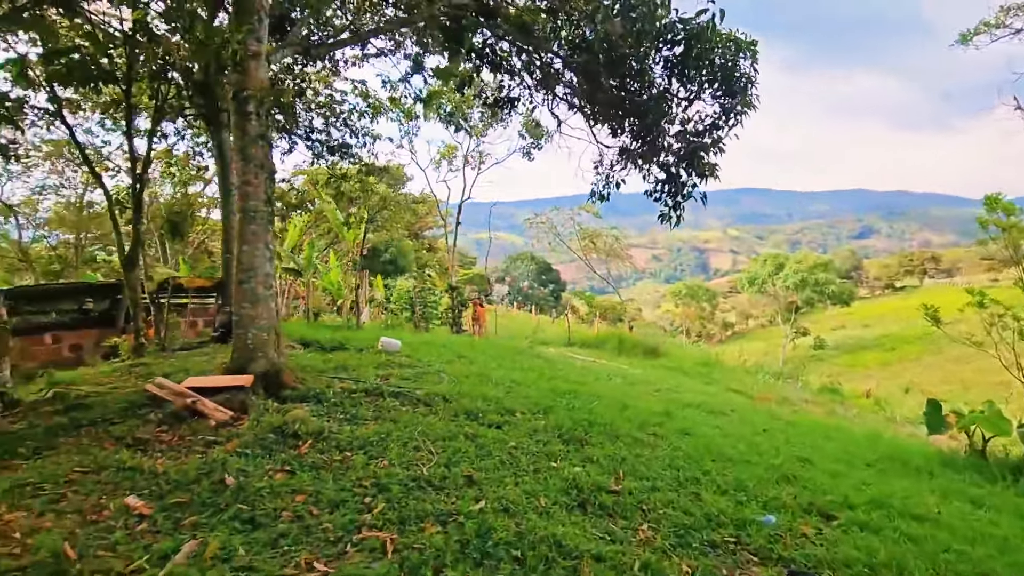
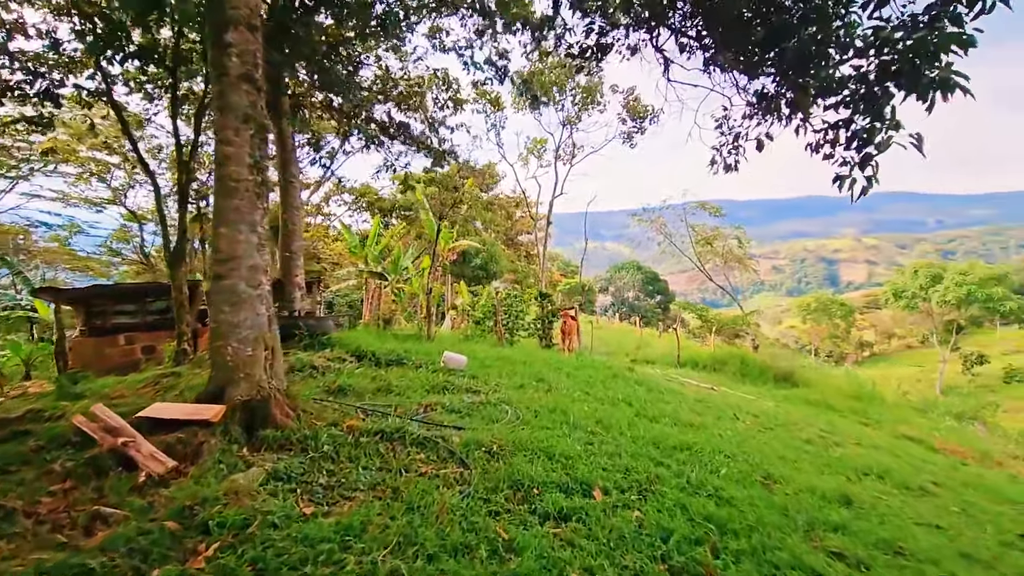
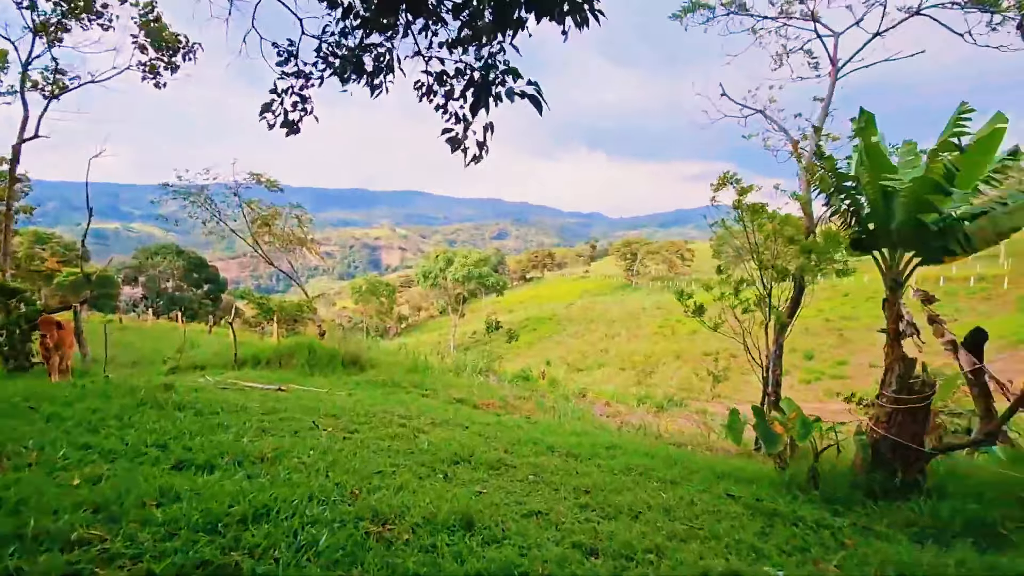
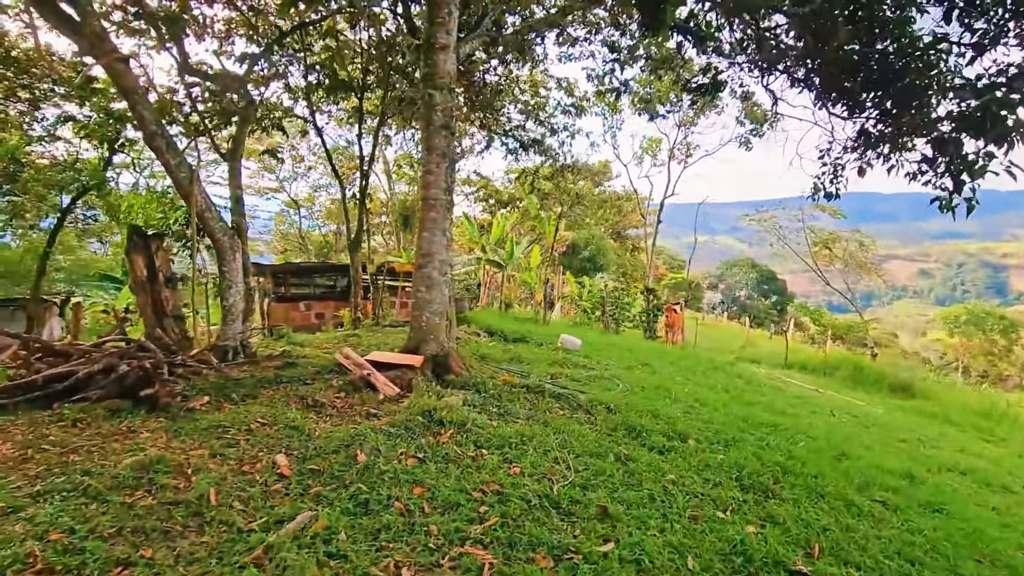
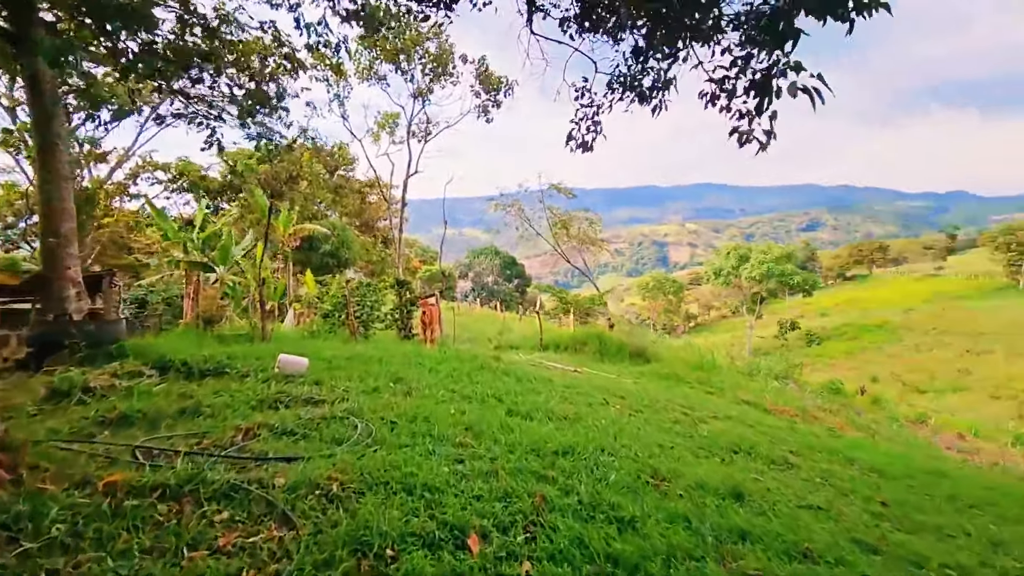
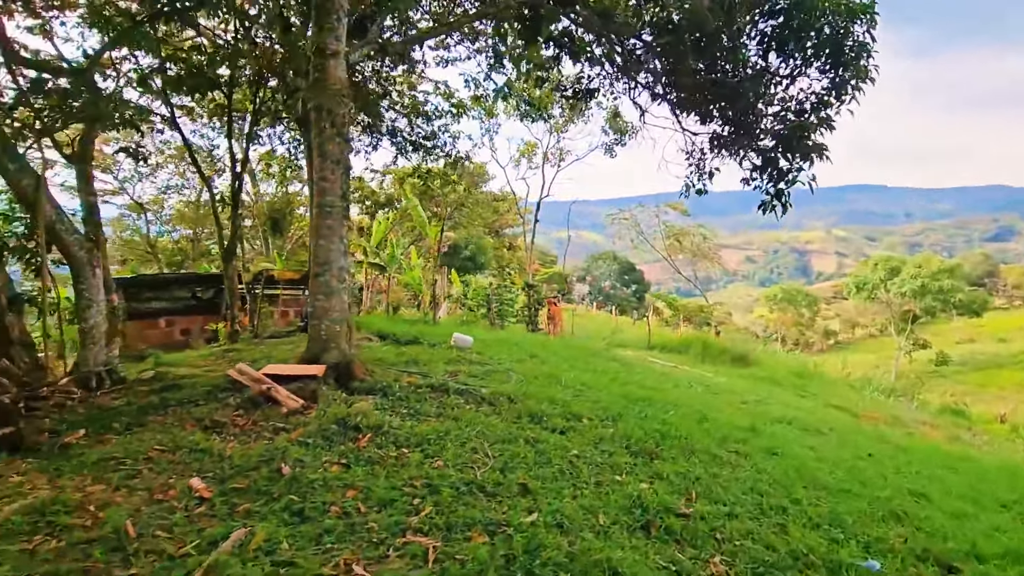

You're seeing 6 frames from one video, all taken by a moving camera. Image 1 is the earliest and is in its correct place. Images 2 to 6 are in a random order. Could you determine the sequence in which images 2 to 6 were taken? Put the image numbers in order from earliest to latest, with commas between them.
6, 4, 2, 5, 3
